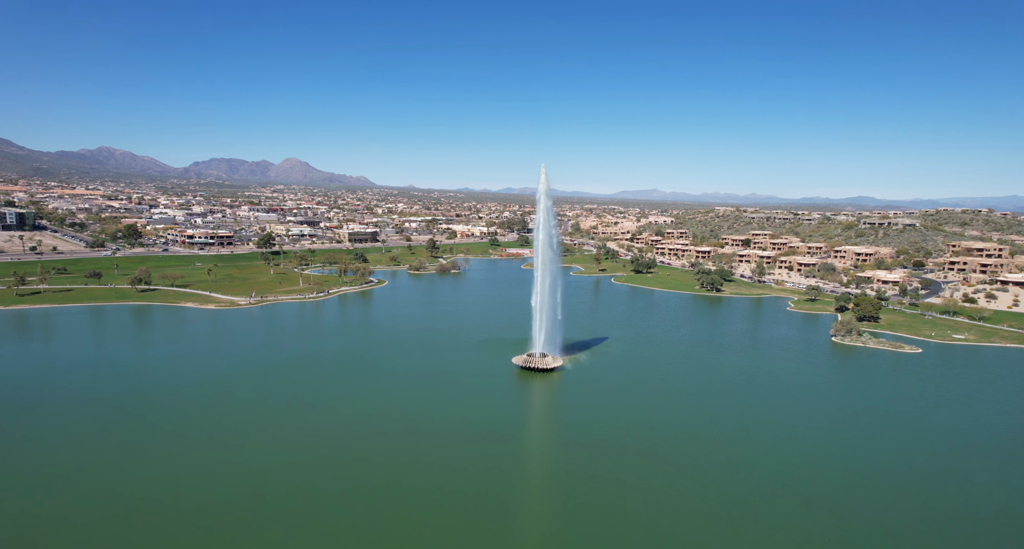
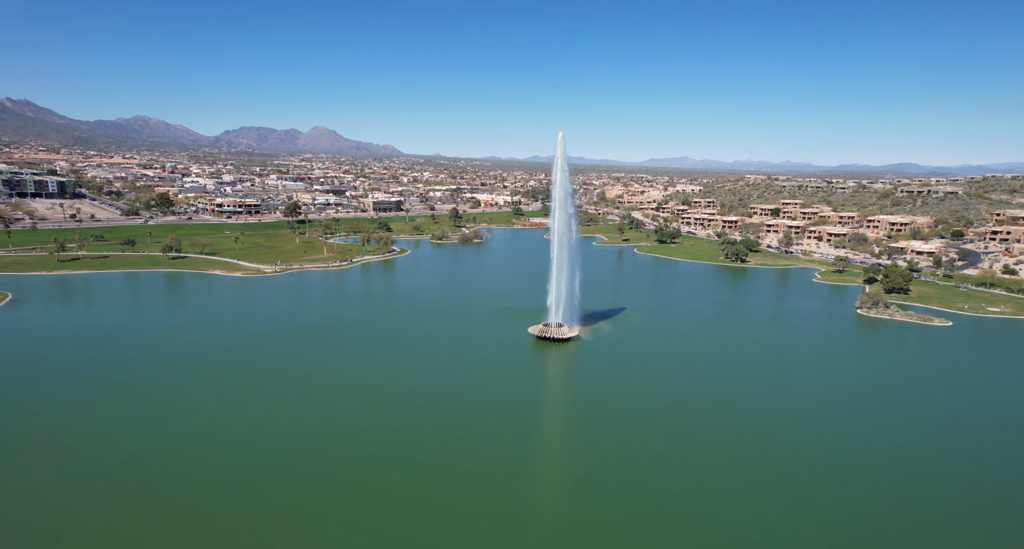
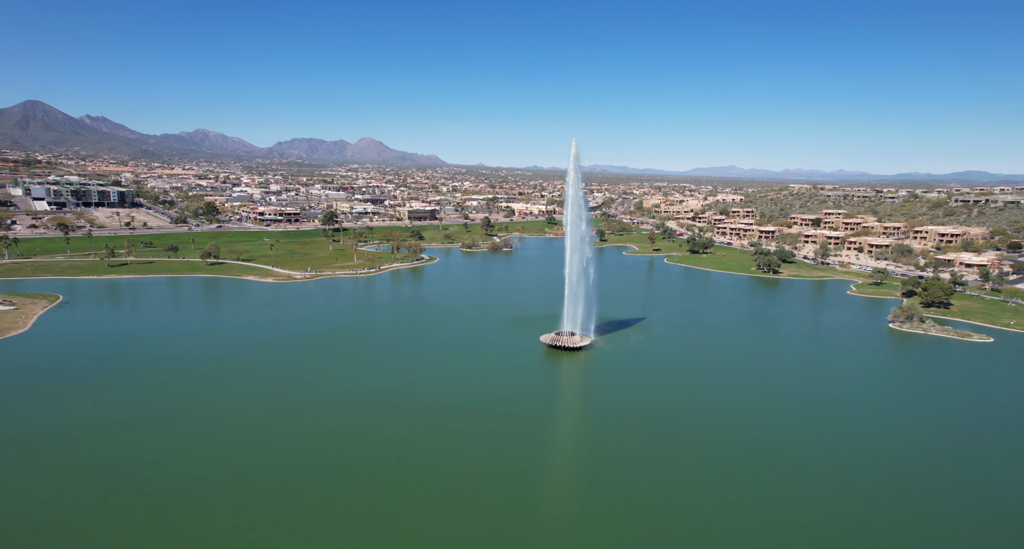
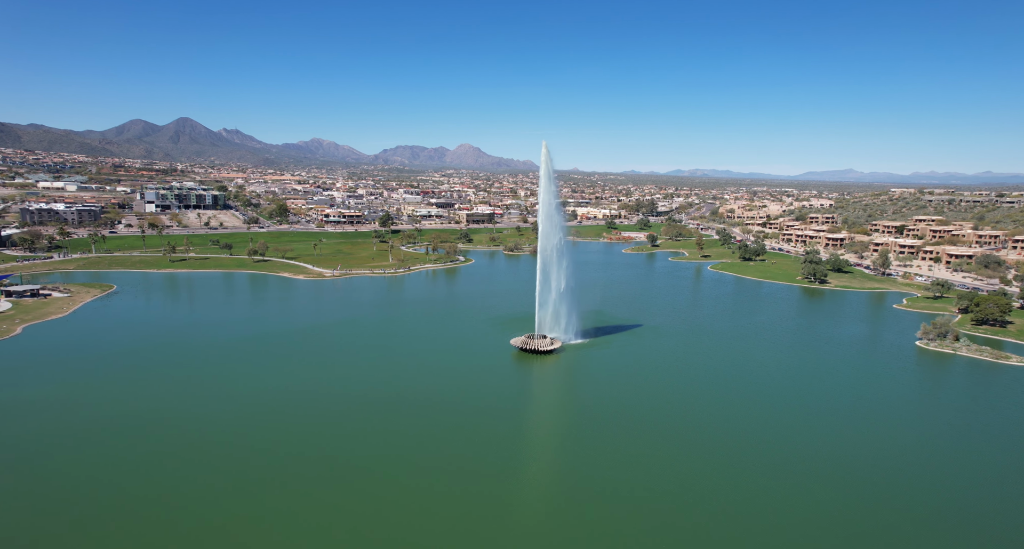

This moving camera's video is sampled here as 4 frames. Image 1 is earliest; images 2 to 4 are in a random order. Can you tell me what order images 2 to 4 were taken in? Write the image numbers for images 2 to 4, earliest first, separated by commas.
2, 3, 4
